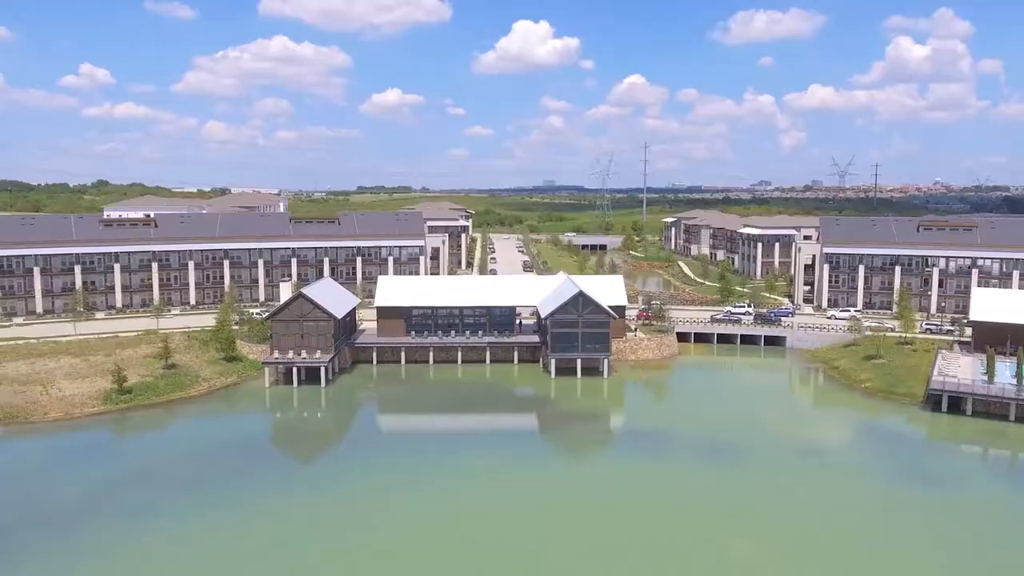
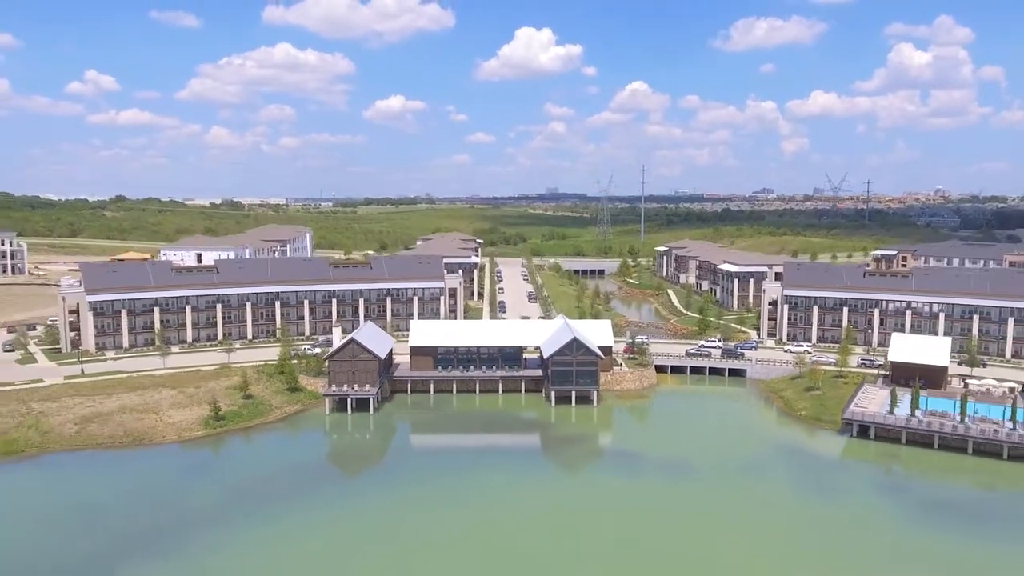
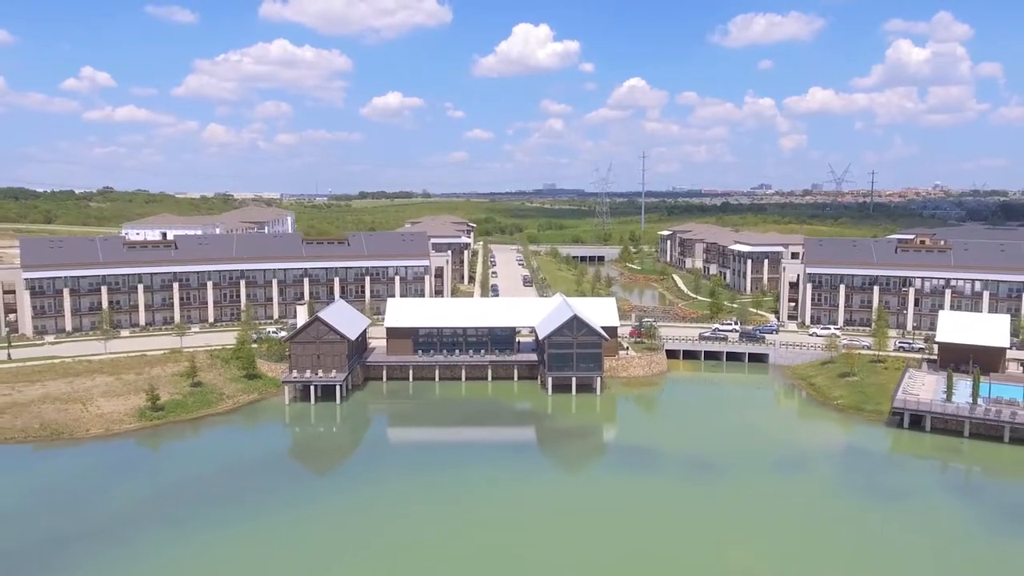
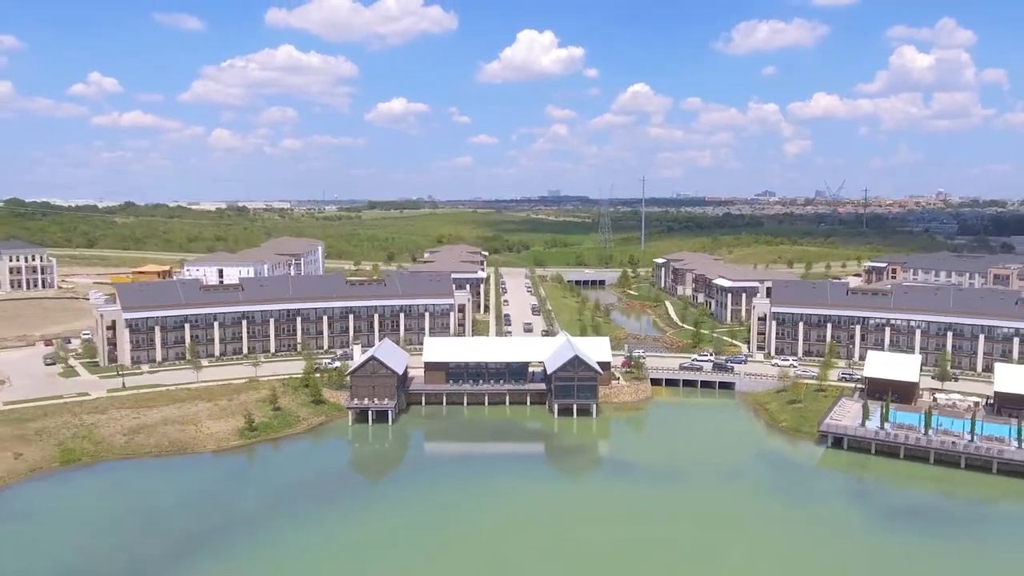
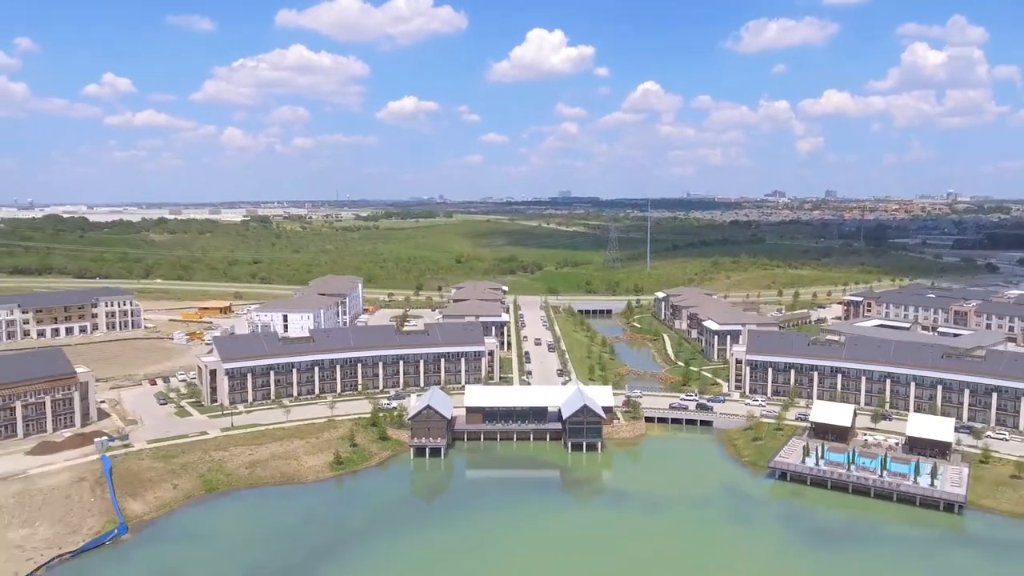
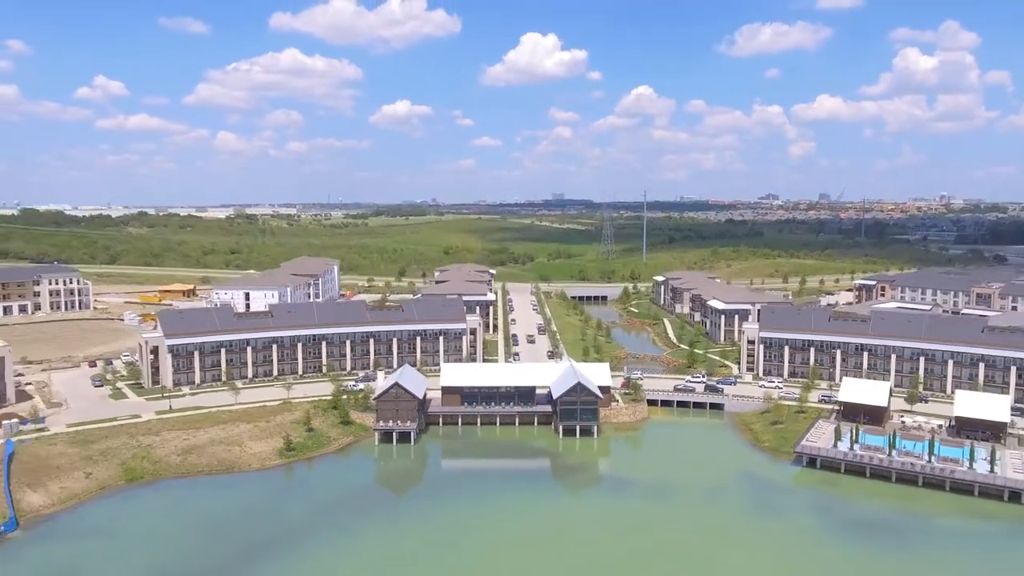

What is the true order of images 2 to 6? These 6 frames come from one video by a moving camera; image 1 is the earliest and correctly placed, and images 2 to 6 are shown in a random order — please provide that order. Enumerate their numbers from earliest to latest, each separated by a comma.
3, 2, 4, 6, 5
